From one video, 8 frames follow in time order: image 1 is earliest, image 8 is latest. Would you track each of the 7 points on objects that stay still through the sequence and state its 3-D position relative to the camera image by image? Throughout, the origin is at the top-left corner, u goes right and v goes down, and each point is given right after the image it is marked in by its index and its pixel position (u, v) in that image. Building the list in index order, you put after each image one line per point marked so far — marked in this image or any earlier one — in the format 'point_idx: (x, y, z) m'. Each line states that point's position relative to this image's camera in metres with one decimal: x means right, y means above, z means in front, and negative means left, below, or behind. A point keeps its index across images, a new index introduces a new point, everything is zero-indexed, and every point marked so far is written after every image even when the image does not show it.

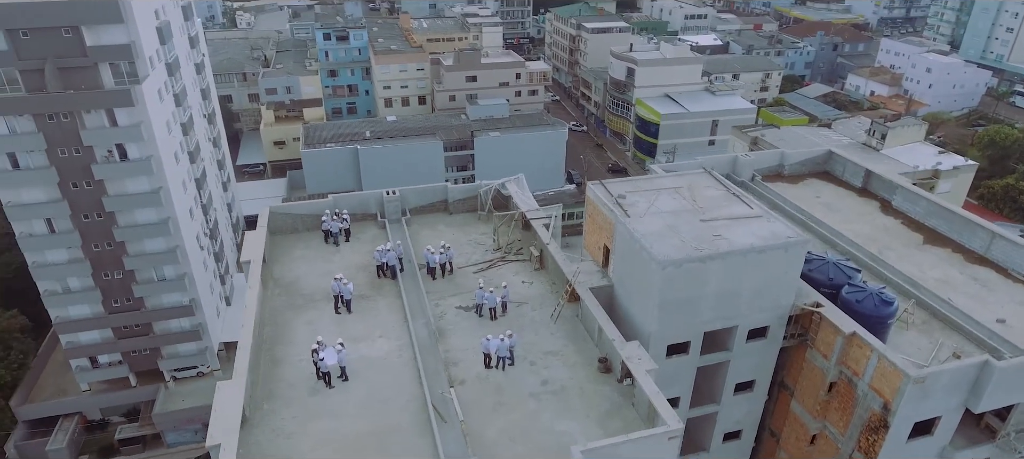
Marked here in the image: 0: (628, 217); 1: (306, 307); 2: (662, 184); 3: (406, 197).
0: (+2.4, +0.2, +13.2) m
1: (-4.5, -1.7, +14.1) m
2: (+3.4, +1.0, +14.7) m
3: (-2.8, +0.9, +17.7) m
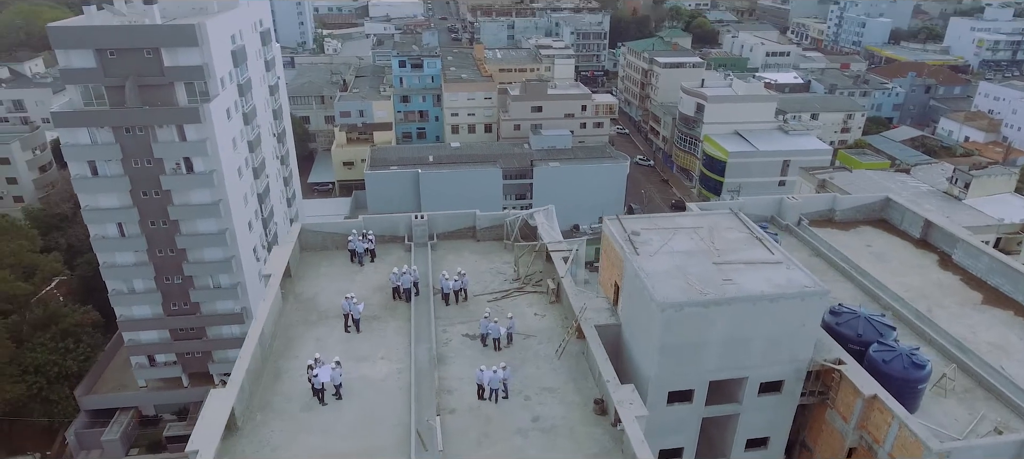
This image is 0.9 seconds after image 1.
0: (+2.5, -0.5, +12.8) m
1: (-4.3, -2.1, +14.5) m
2: (+3.7, +0.1, +14.2) m
3: (-2.1, +0.2, +17.9) m
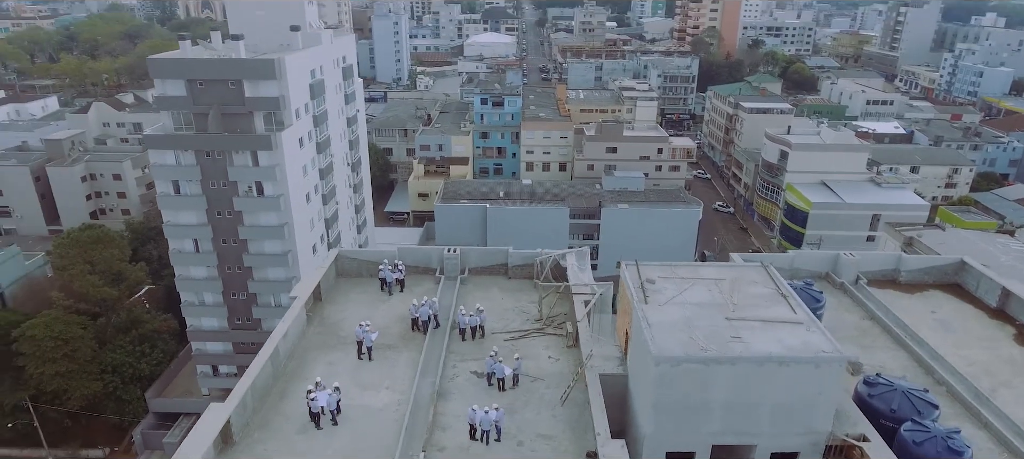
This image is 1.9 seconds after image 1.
0: (+2.5, -1.4, +12.3) m
1: (-4.0, -2.7, +14.8) m
2: (+4.0, -0.9, +13.5) m
3: (-1.3, -0.7, +18.0) m
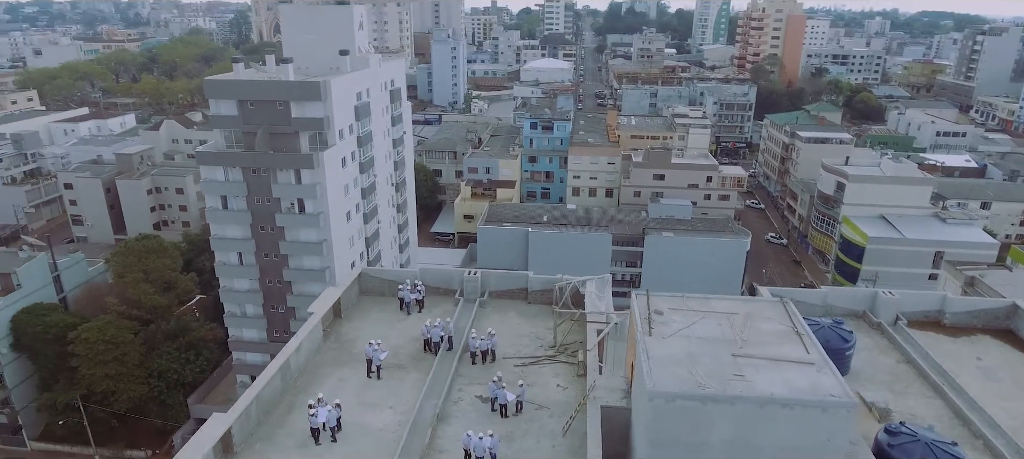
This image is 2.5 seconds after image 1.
0: (+2.5, -1.9, +11.9) m
1: (-3.8, -3.1, +15.0) m
2: (+4.1, -1.5, +13.0) m
3: (-0.7, -1.4, +18.0) m
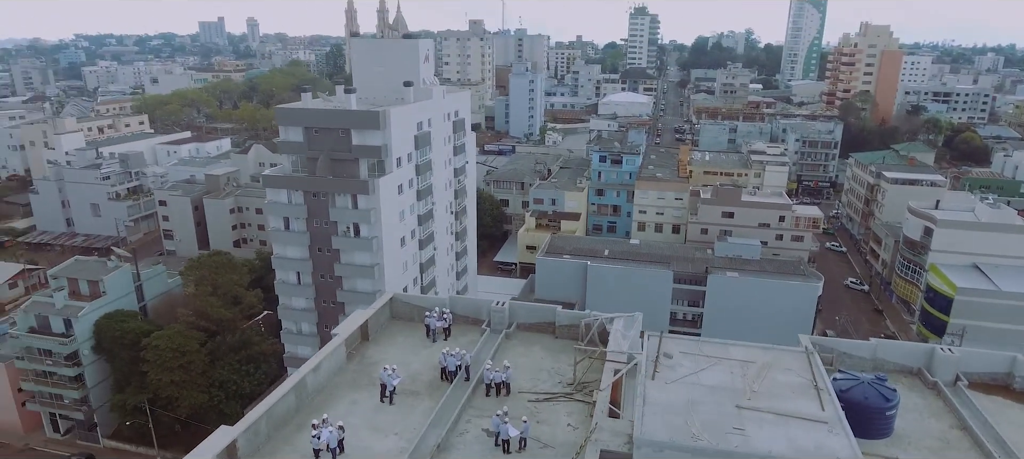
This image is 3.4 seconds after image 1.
0: (+2.5, -2.6, +11.4) m
1: (-3.5, -3.7, +15.2) m
2: (+4.2, -2.3, +12.3) m
3: (+0.1, -2.2, +17.9) m
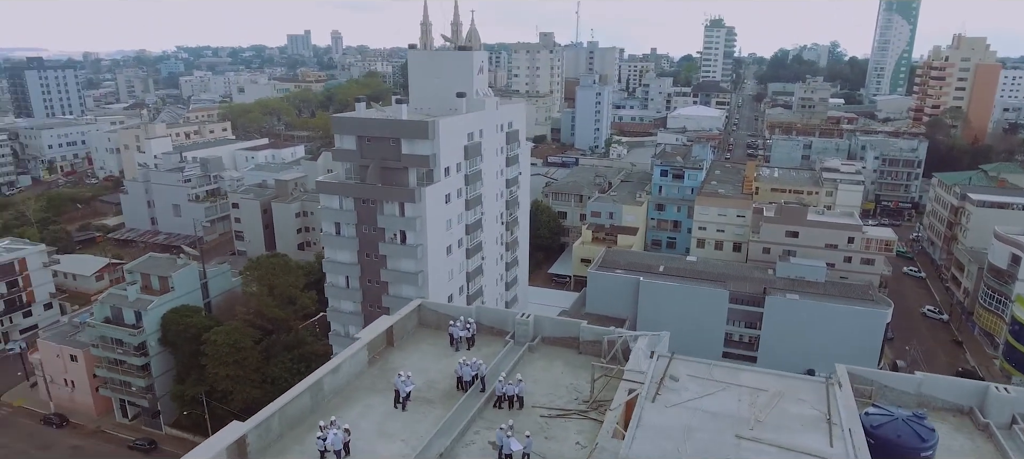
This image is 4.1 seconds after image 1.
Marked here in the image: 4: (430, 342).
0: (+2.4, -2.9, +11.0) m
1: (-3.1, -3.9, +15.4) m
2: (+4.2, -2.7, +11.7) m
3: (+0.7, -2.5, +17.7) m
4: (-2.3, -3.1, +18.1) m
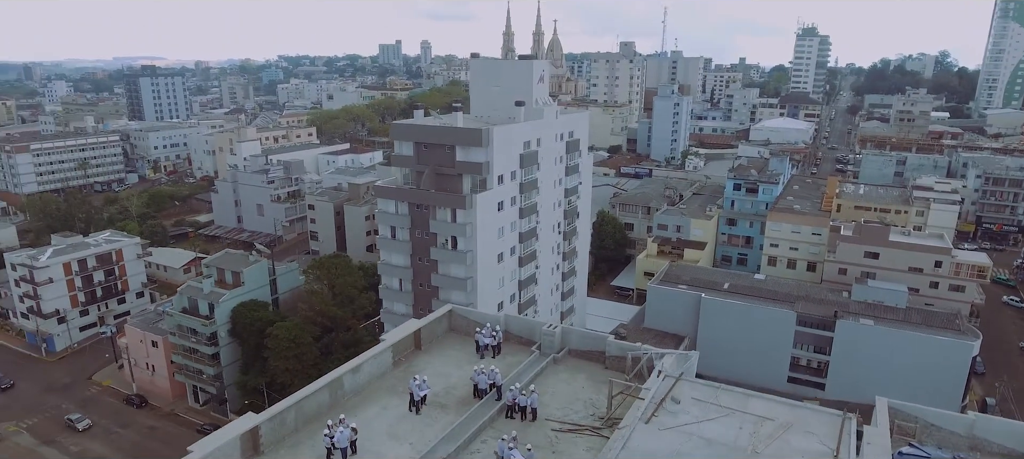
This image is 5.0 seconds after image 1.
0: (+2.2, -3.1, +10.6) m
1: (-2.8, -4.0, +15.7) m
2: (+4.1, -3.0, +11.1) m
3: (+1.4, -2.8, +17.4) m
4: (-1.5, -3.3, +18.2) m
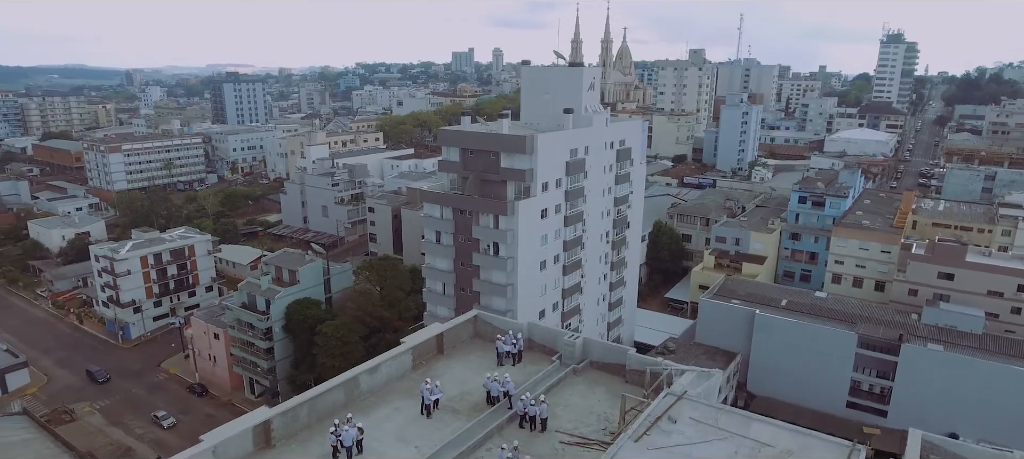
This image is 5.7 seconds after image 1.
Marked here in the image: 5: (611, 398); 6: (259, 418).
0: (+2.0, -3.3, +10.3) m
1: (-2.4, -4.1, +15.8) m
2: (+4.0, -3.2, +10.5) m
3: (+2.0, -3.1, +17.2) m
4: (-0.9, -3.5, +18.2) m
5: (+2.4, -4.1, +15.7) m
6: (-5.2, -3.9, +13.4) m
